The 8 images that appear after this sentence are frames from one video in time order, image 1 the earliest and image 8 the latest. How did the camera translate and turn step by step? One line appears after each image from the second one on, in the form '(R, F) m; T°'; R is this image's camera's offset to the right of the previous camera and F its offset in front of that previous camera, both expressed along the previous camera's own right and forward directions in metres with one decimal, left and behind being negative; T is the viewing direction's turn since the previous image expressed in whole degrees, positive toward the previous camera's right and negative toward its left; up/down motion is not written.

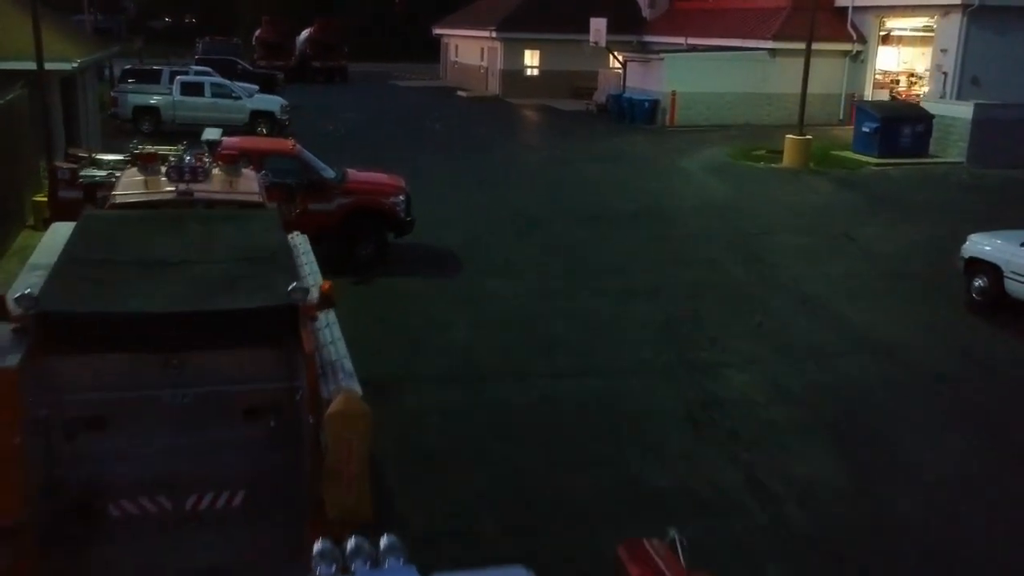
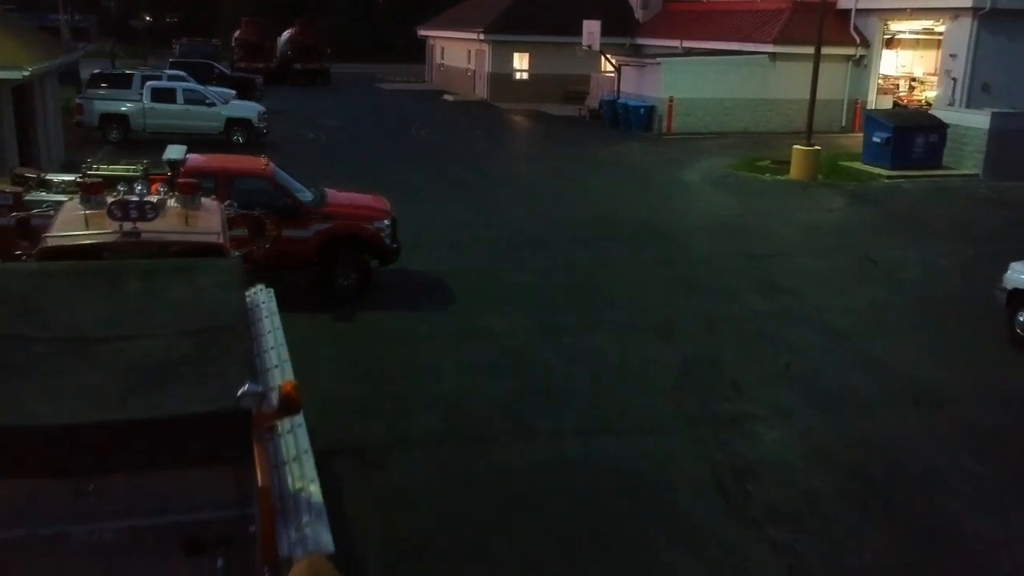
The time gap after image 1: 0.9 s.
(-0.2, +1.4) m; +1°
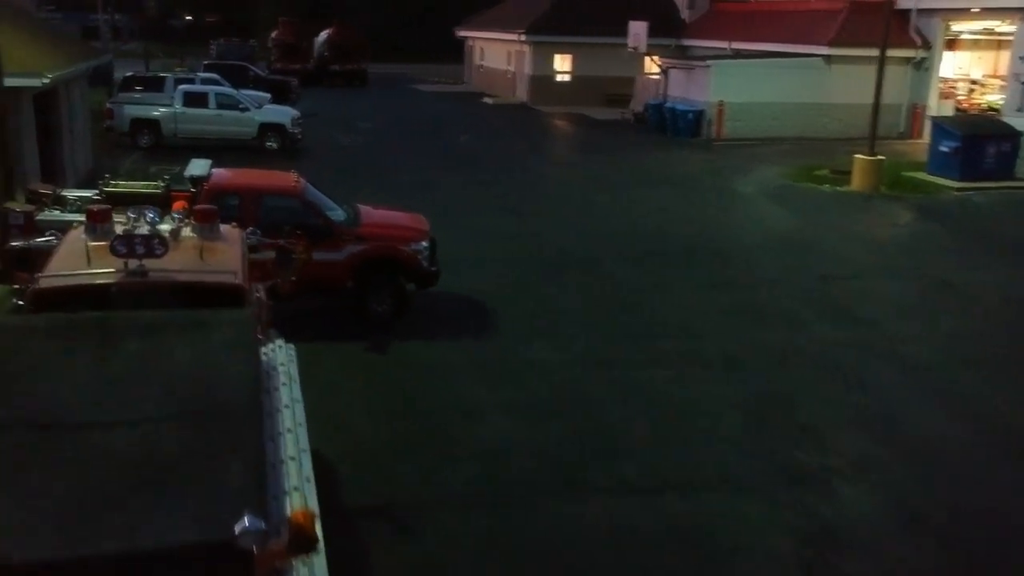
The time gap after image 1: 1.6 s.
(-0.2, +1.1) m; -2°
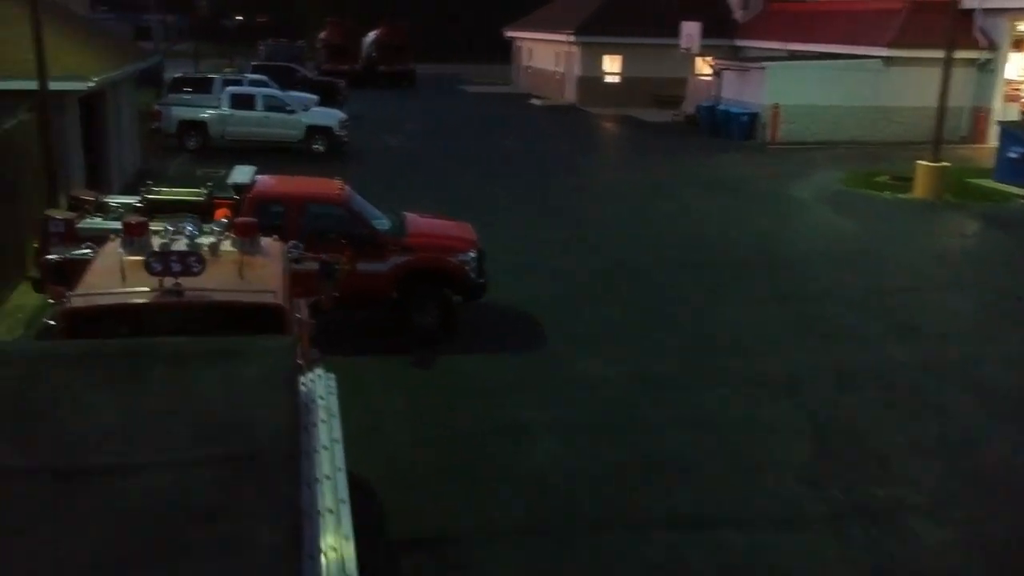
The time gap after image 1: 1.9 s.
(-0.1, +0.5) m; -3°
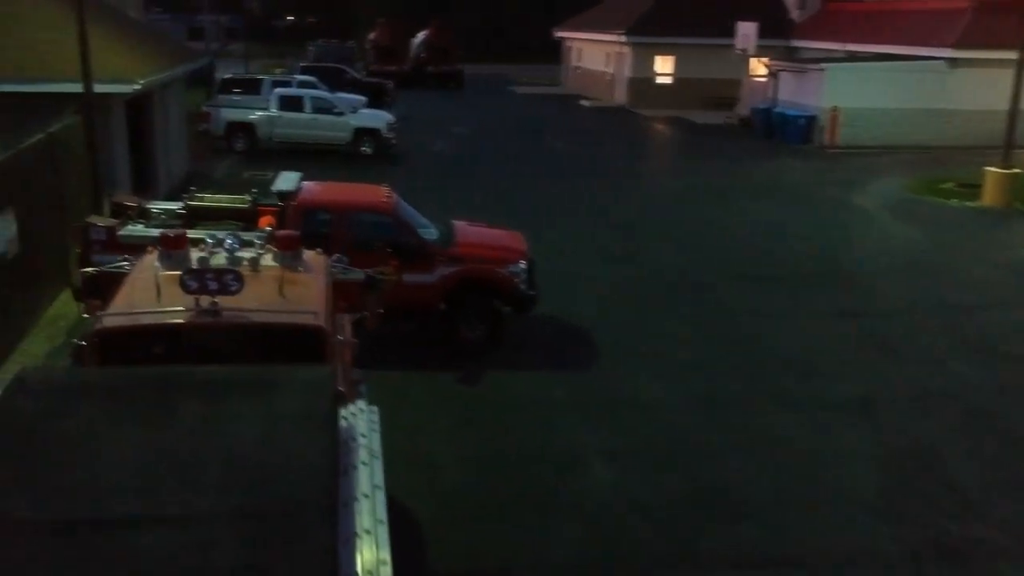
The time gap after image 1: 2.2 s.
(-0.1, +0.5) m; -3°
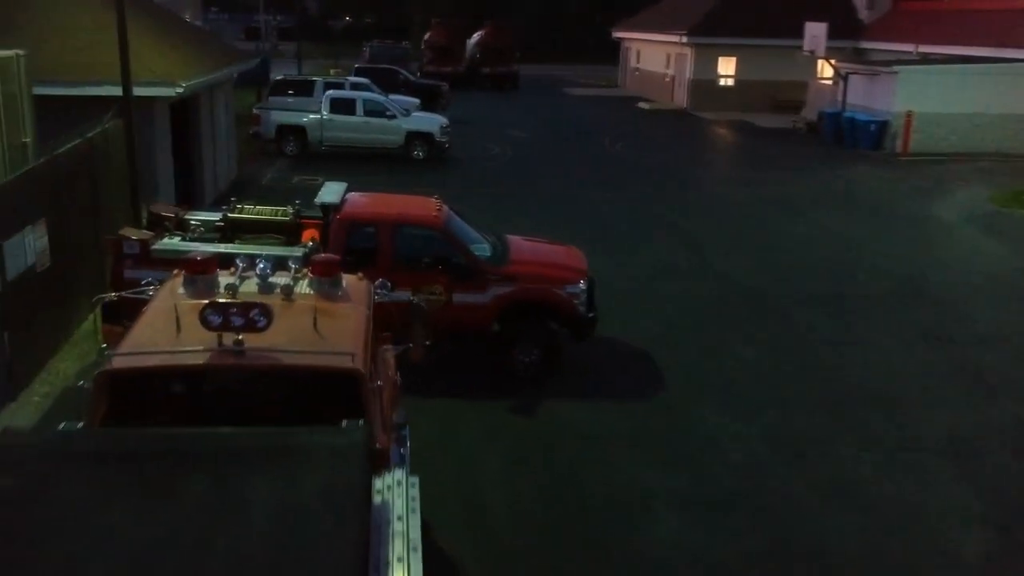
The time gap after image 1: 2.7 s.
(-0.1, +0.9) m; -3°
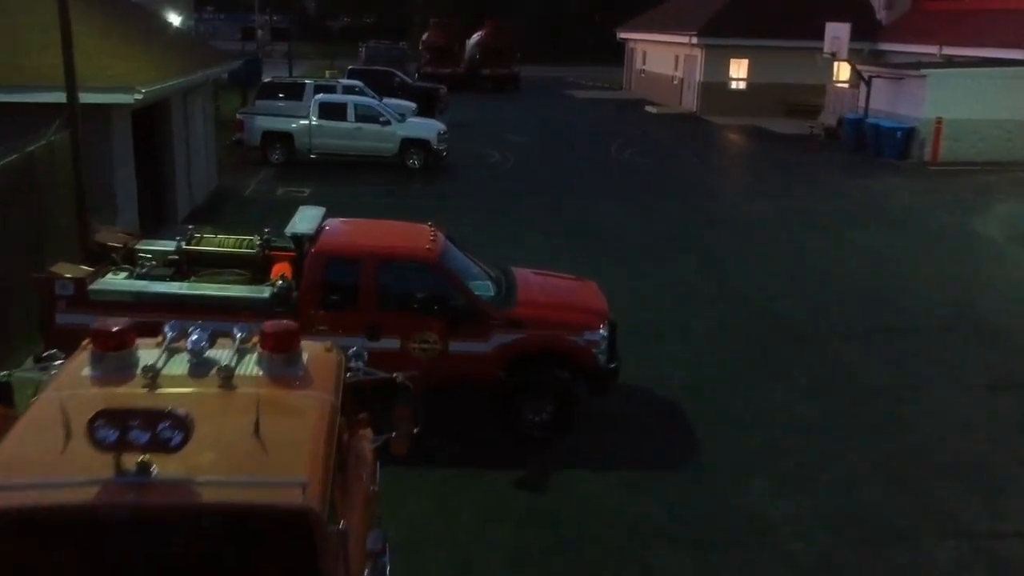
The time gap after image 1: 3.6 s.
(-0.1, +1.7) m; 0°
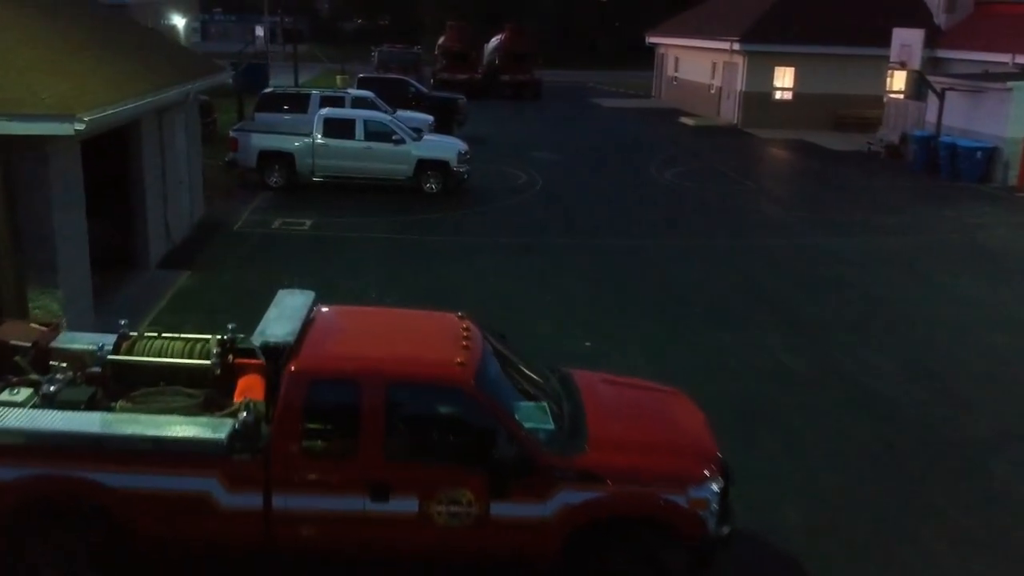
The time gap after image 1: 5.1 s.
(-0.4, +2.8) m; -1°
